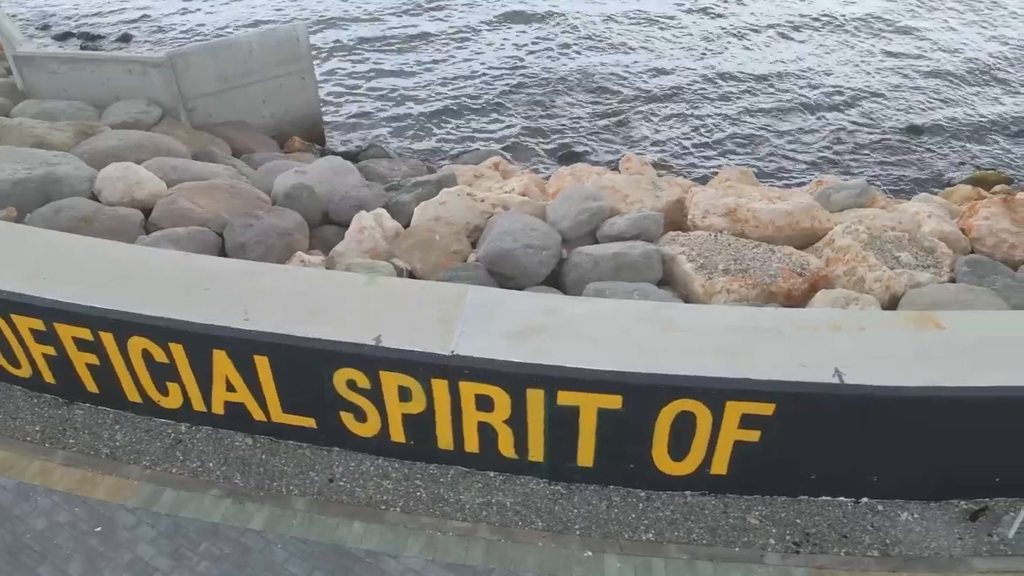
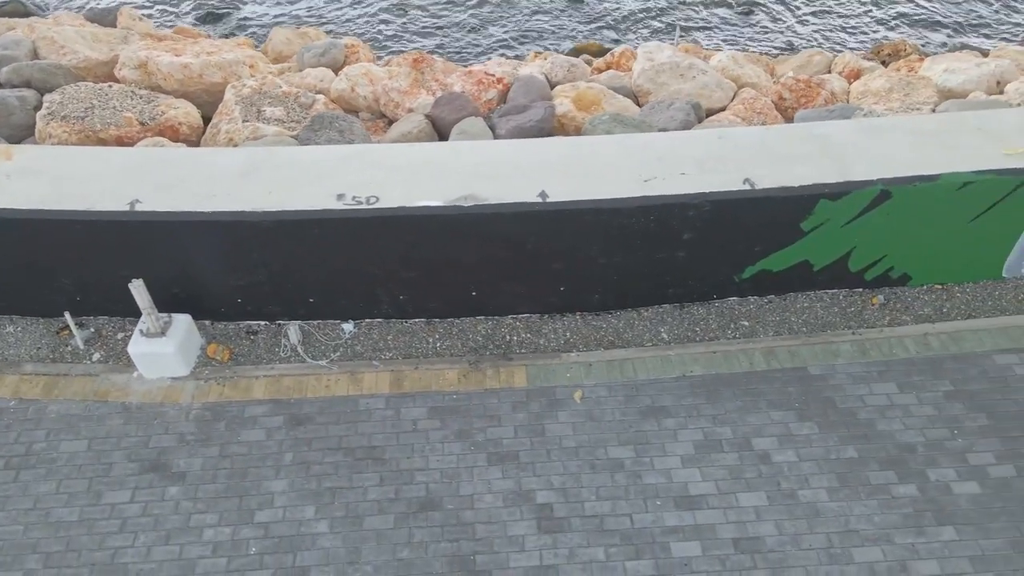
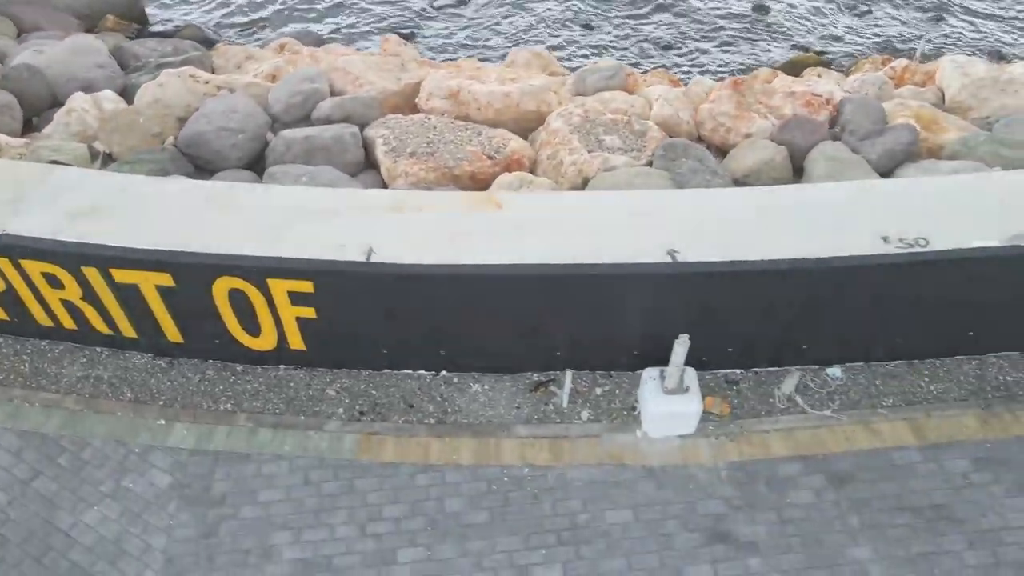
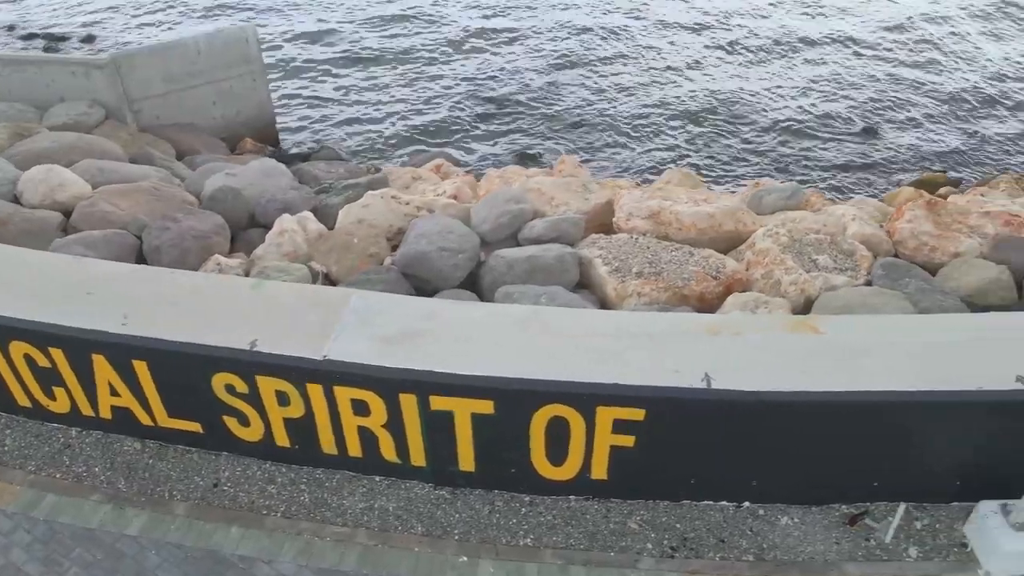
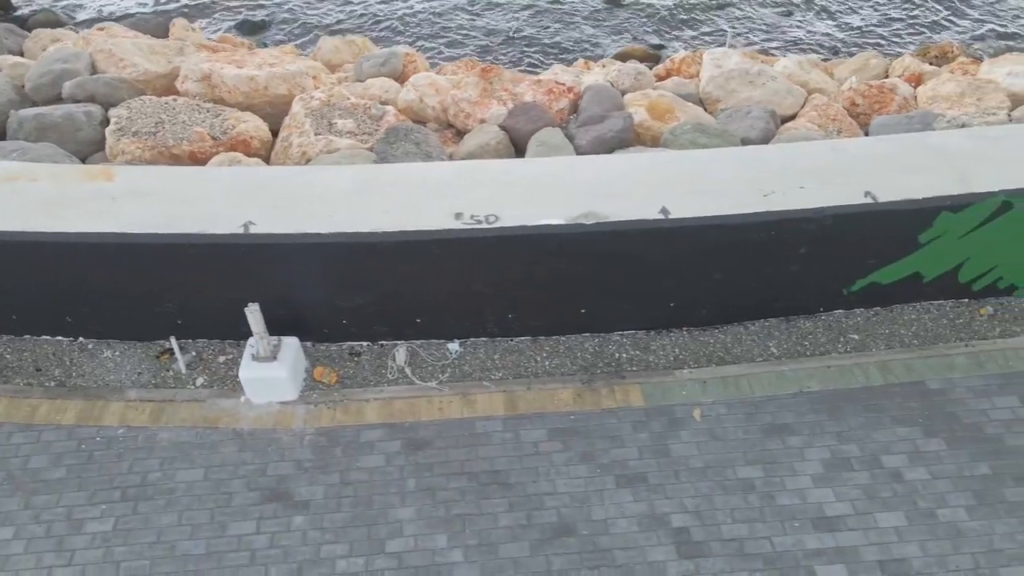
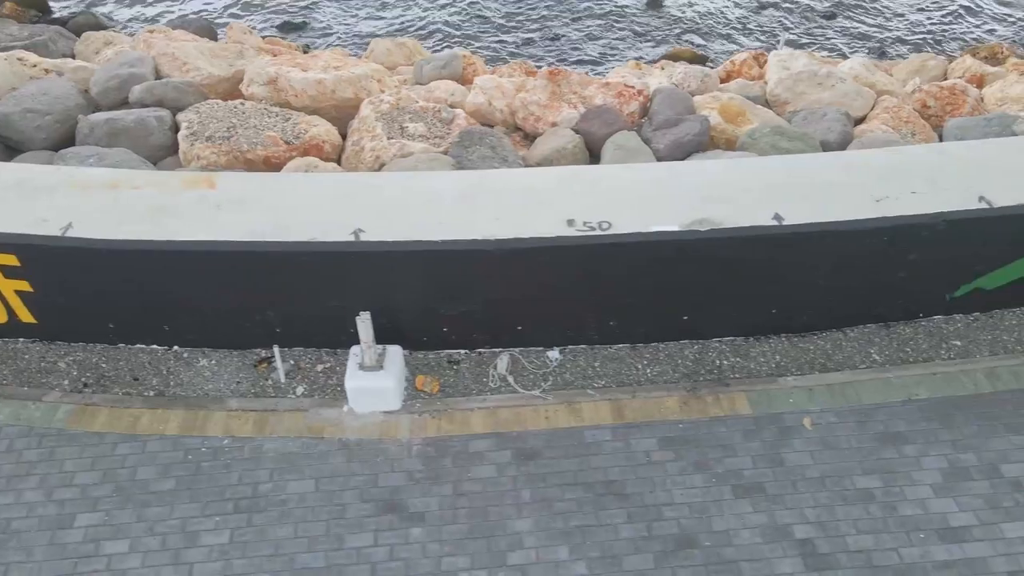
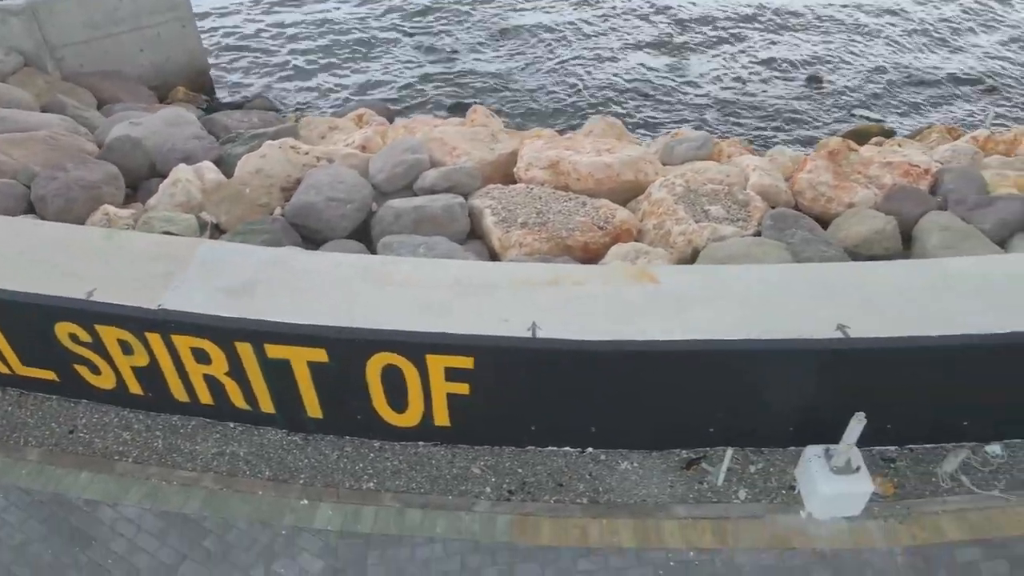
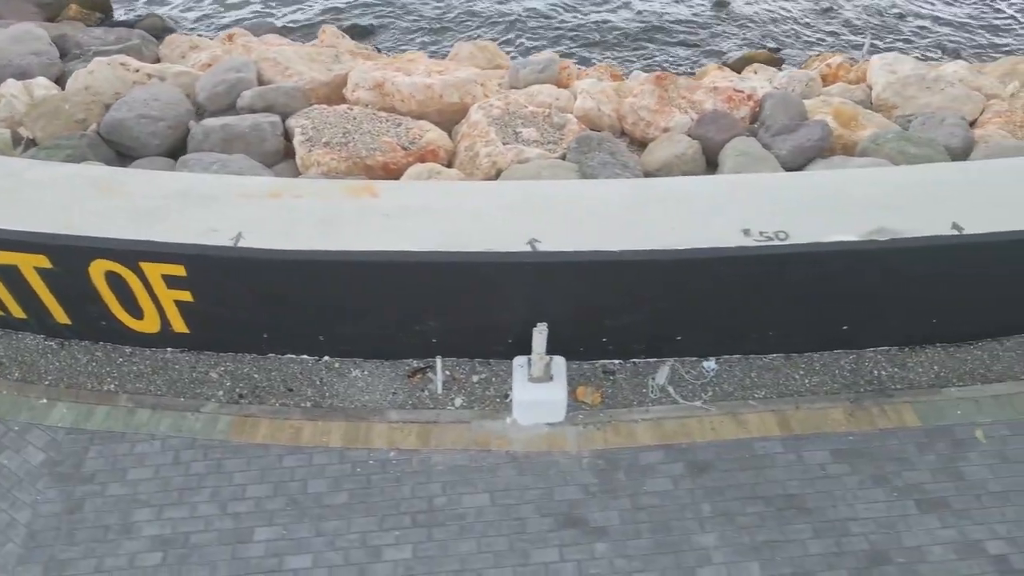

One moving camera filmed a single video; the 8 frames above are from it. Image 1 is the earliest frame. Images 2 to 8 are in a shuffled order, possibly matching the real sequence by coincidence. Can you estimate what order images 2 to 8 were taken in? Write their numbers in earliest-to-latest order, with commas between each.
4, 7, 3, 8, 6, 5, 2
